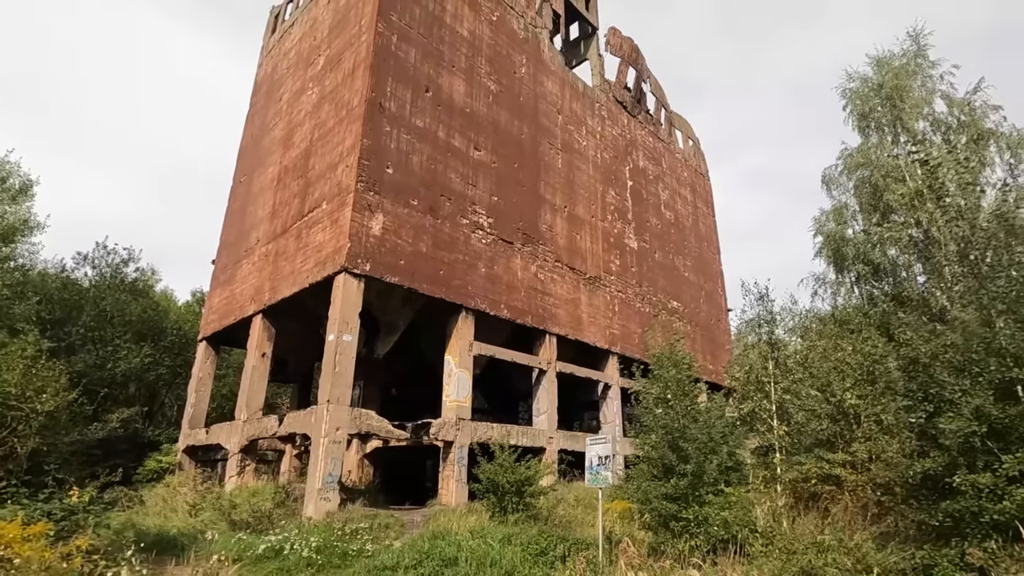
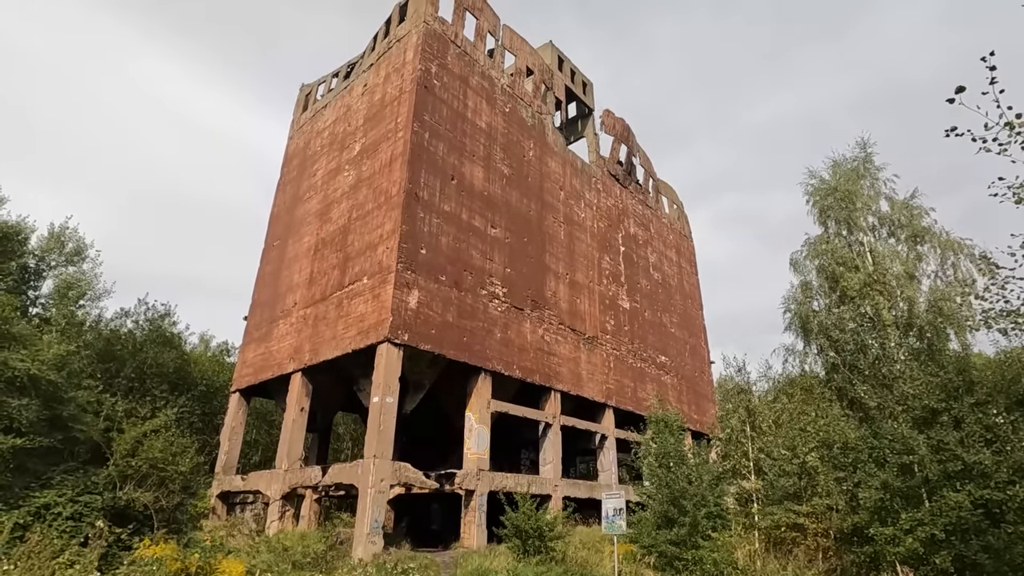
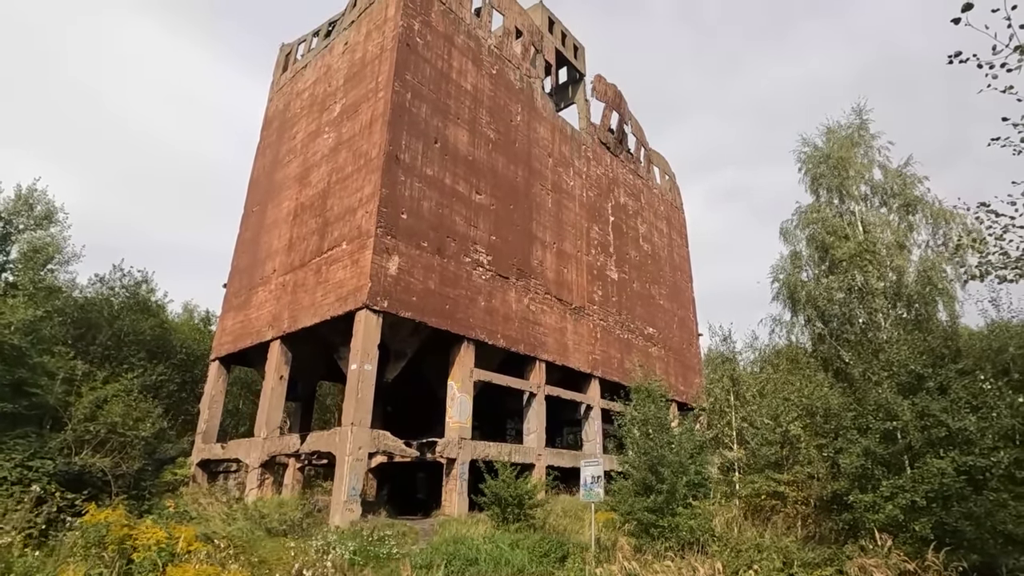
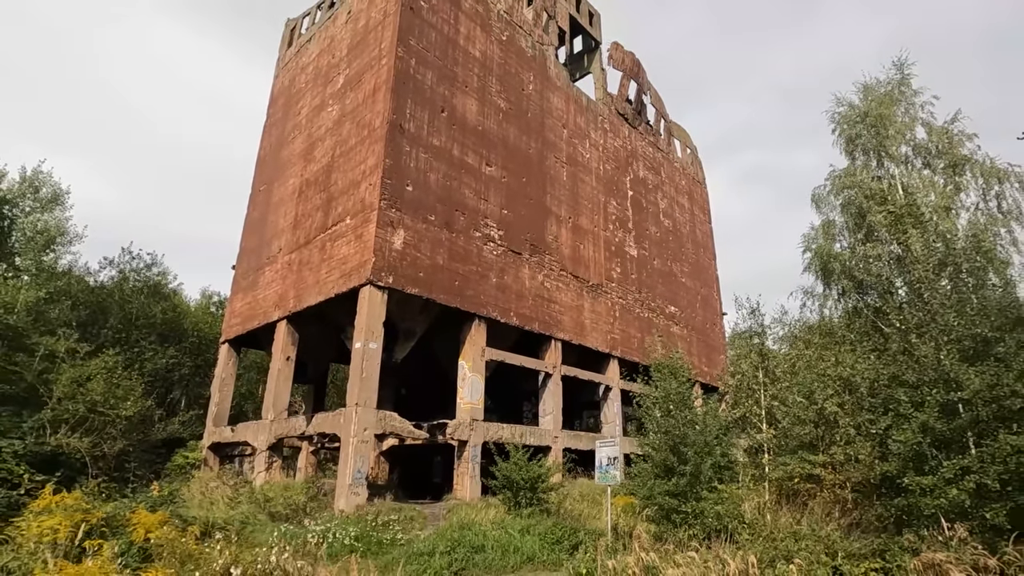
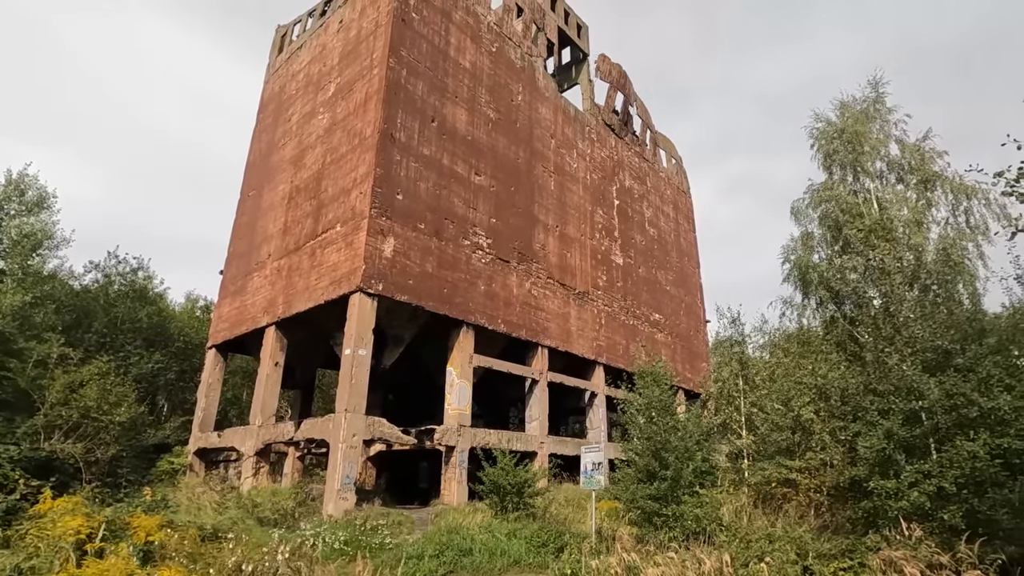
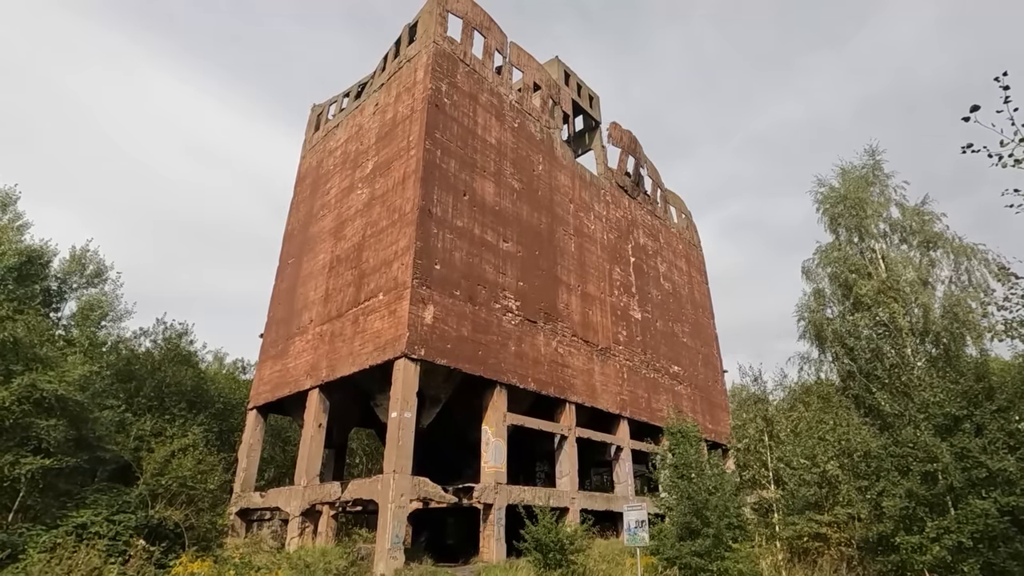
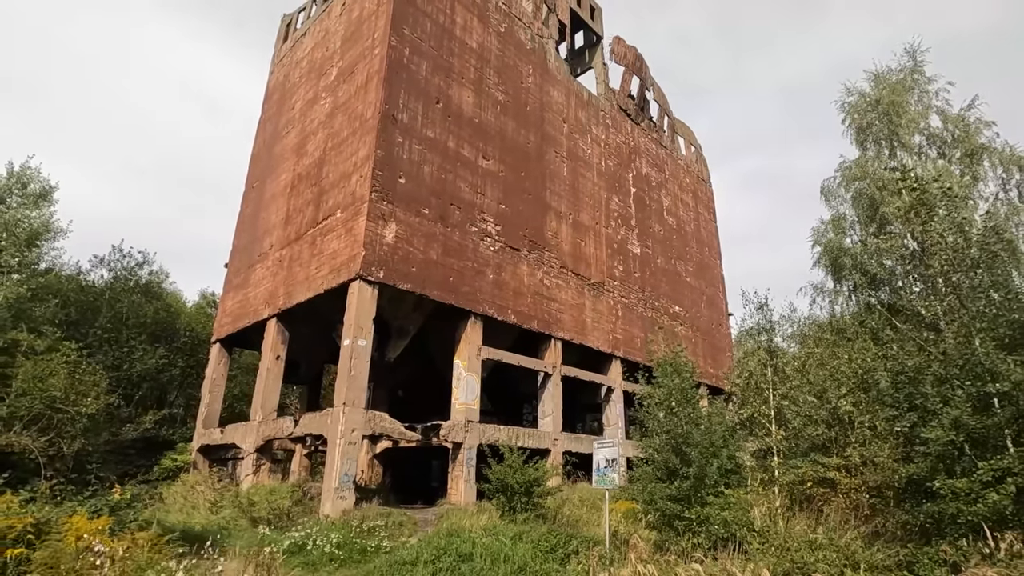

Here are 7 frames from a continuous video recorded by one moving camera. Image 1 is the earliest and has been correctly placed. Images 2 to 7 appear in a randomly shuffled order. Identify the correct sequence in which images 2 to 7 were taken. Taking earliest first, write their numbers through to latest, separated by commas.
7, 4, 5, 3, 2, 6
